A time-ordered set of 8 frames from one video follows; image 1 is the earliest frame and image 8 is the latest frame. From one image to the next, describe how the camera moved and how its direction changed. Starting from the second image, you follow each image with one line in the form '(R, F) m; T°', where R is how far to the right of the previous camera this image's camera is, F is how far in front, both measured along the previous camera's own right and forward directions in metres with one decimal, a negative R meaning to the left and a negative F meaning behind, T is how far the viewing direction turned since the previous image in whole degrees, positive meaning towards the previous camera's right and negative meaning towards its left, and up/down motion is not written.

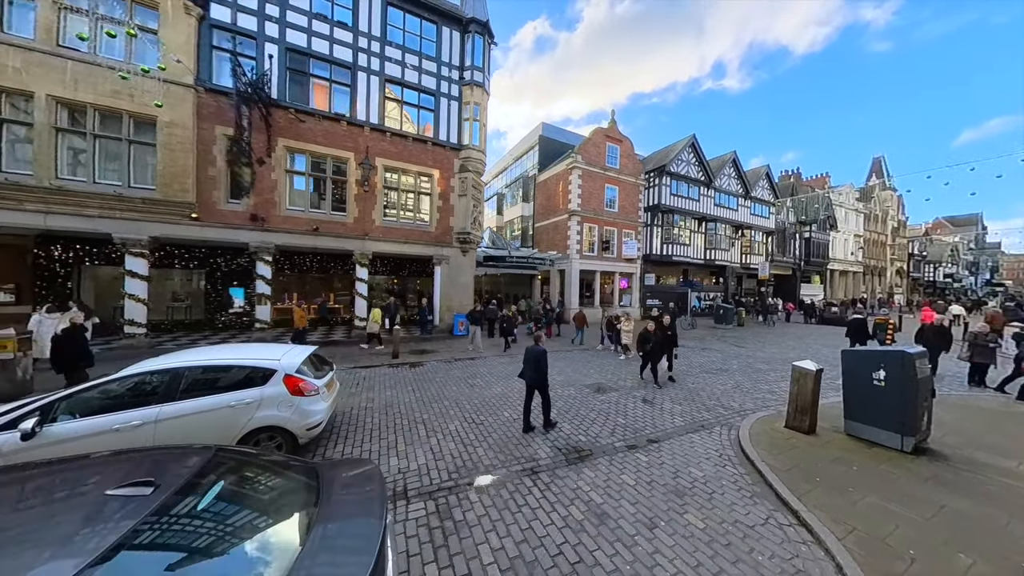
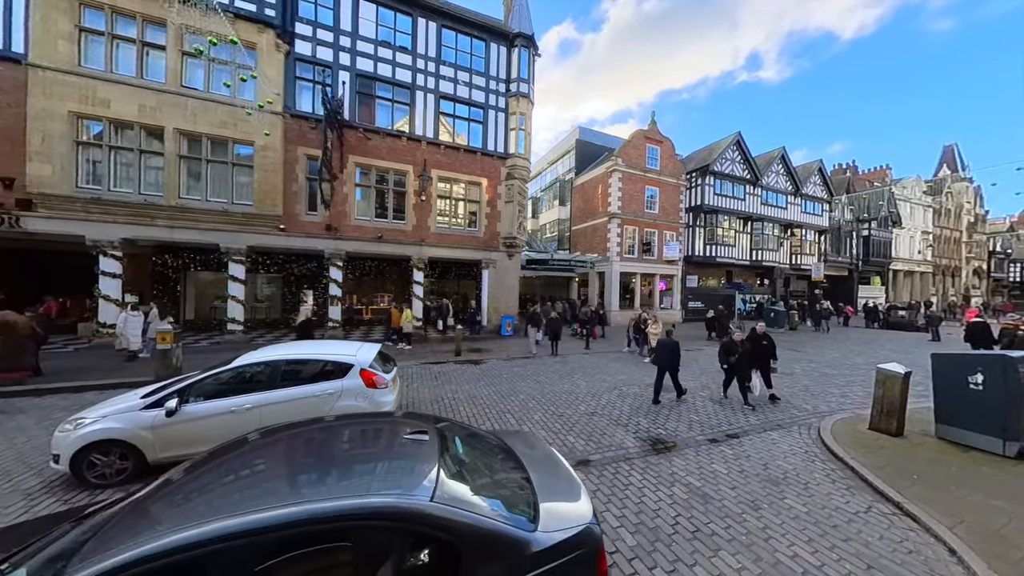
(-1.5, -0.7) m; -5°
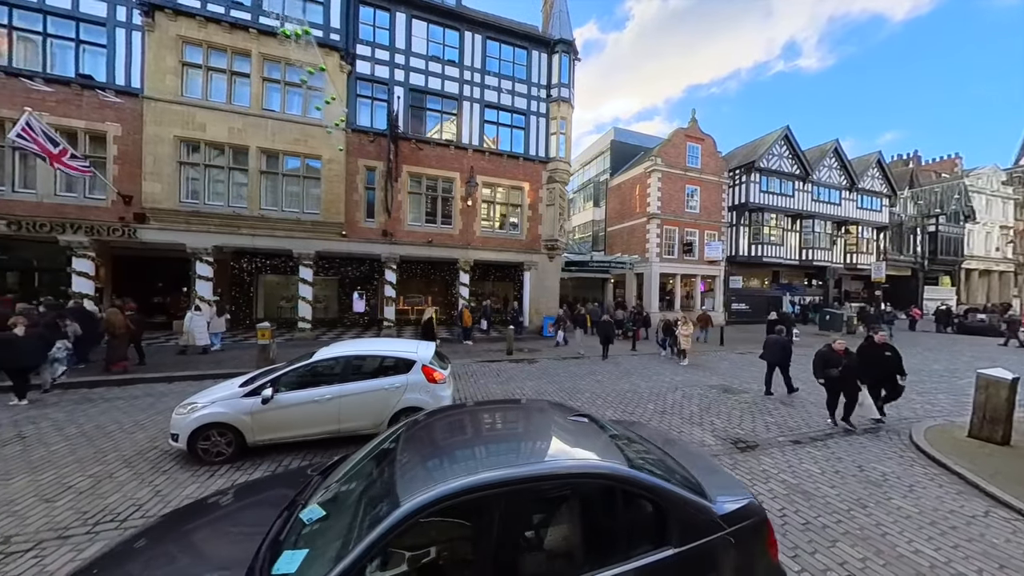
(-1.4, -0.5) m; -4°
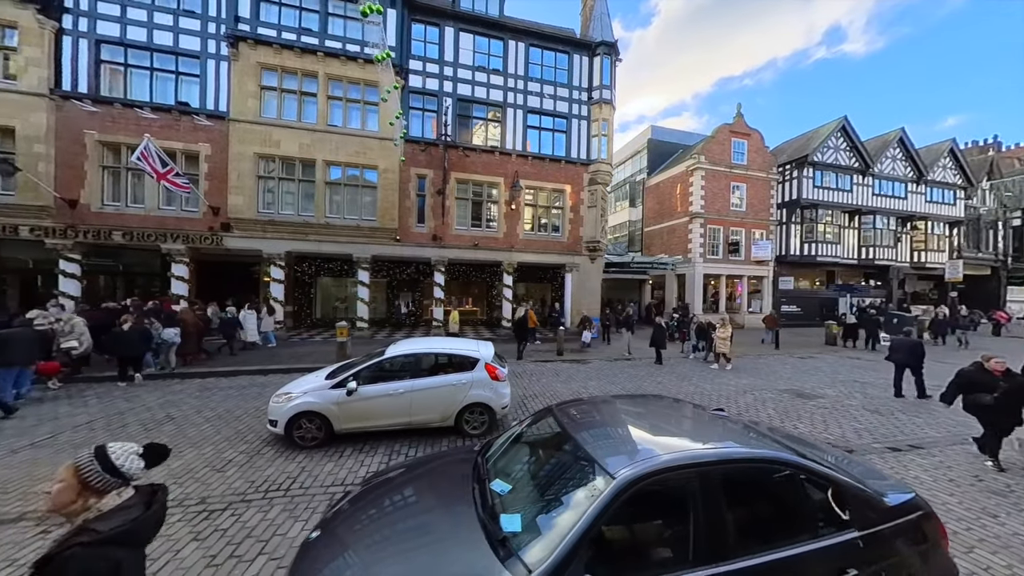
(-1.4, -0.4) m; -4°
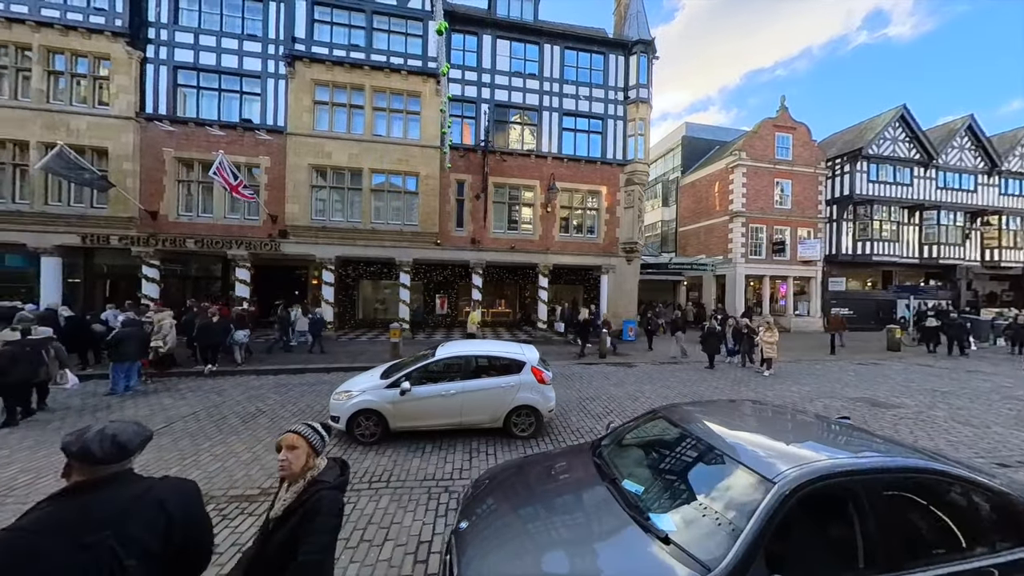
(-1.2, -0.2) m; -4°
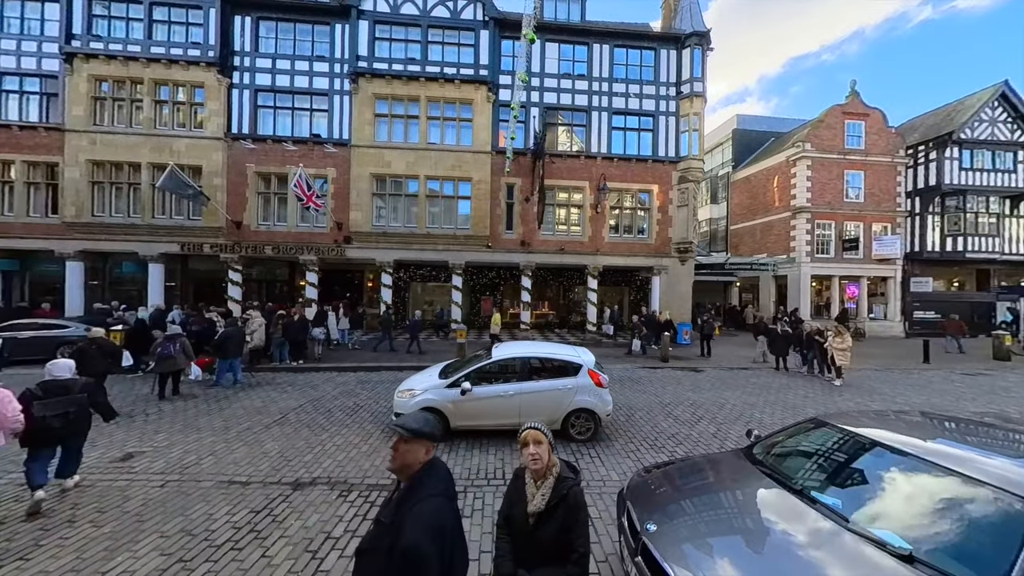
(-1.6, -0.1) m; -5°
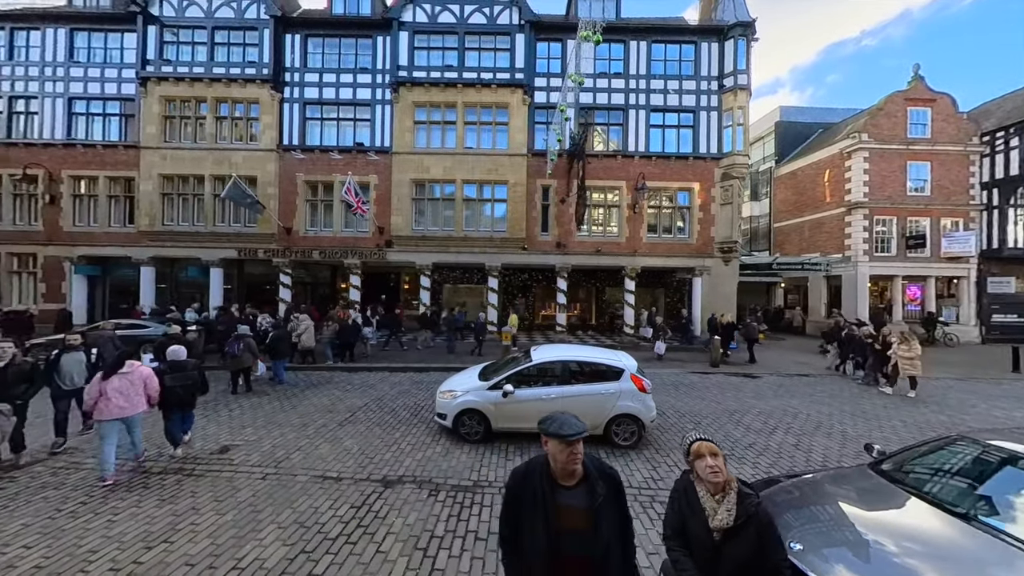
(-1.1, 0.0) m; -4°
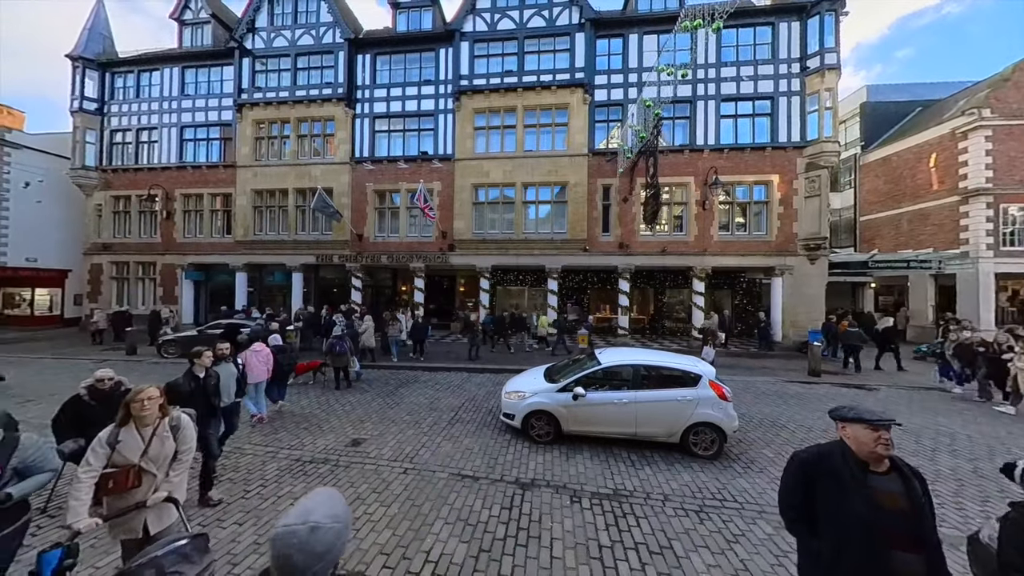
(-1.9, 0.0) m; -6°
